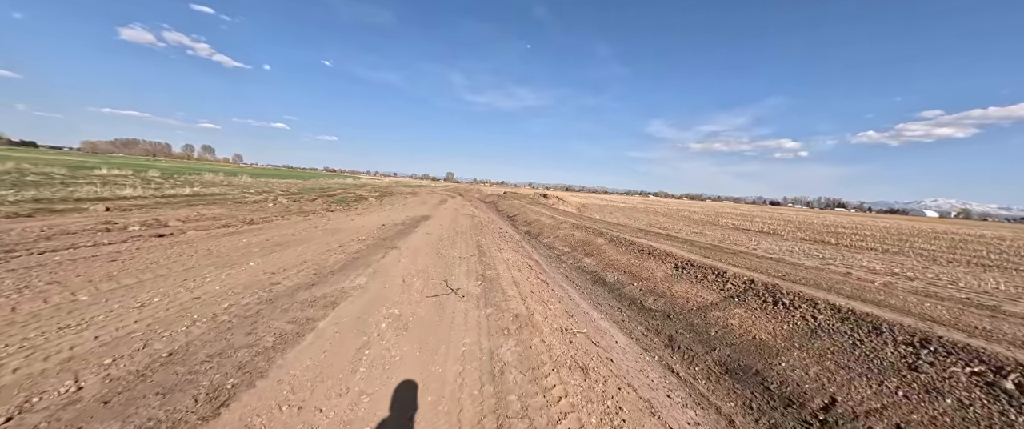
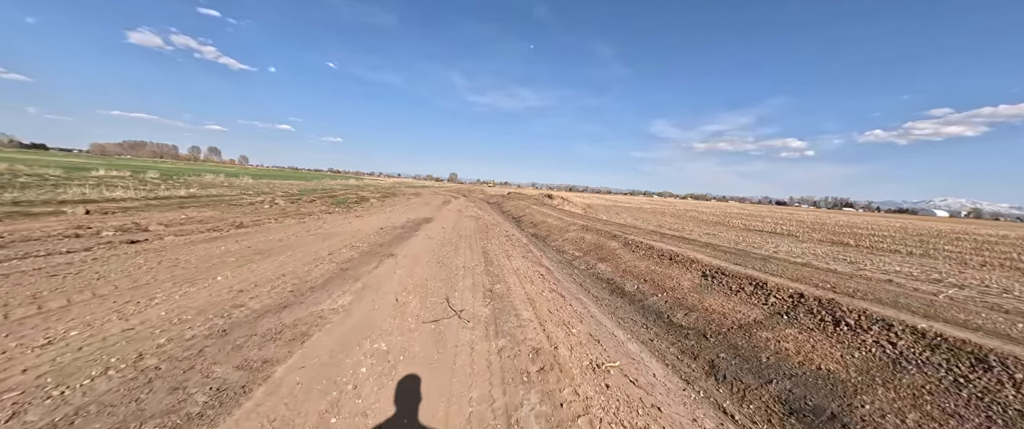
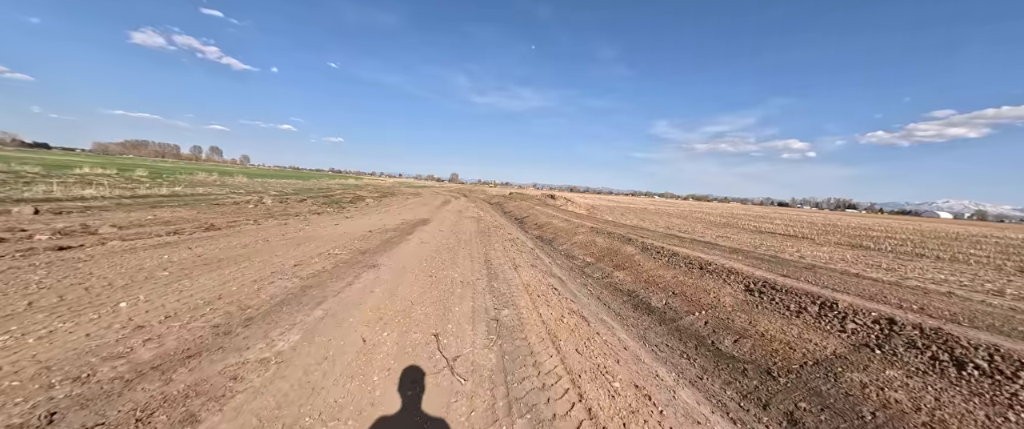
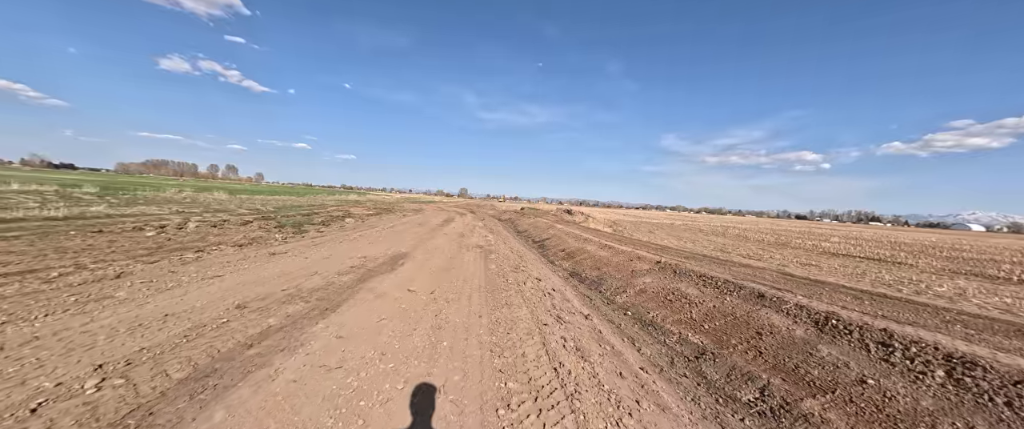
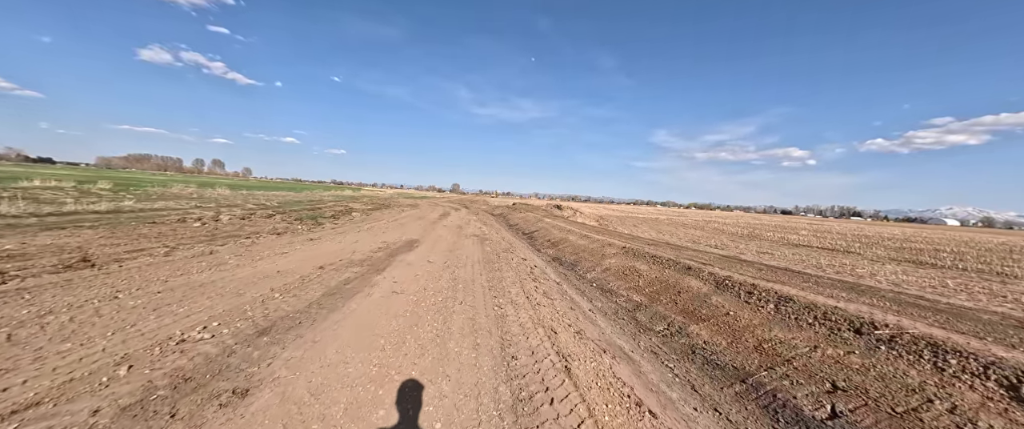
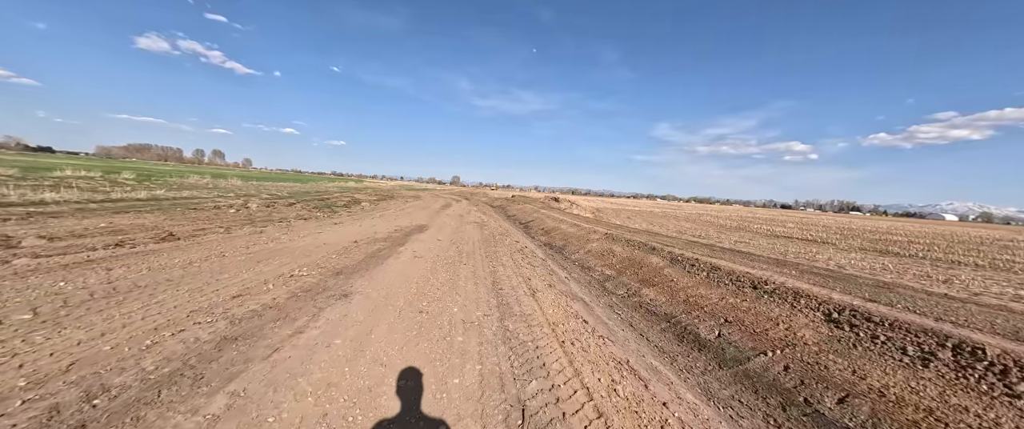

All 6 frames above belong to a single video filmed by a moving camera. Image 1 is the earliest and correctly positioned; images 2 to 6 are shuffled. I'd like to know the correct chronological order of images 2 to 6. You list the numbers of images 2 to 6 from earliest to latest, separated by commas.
2, 3, 6, 5, 4
